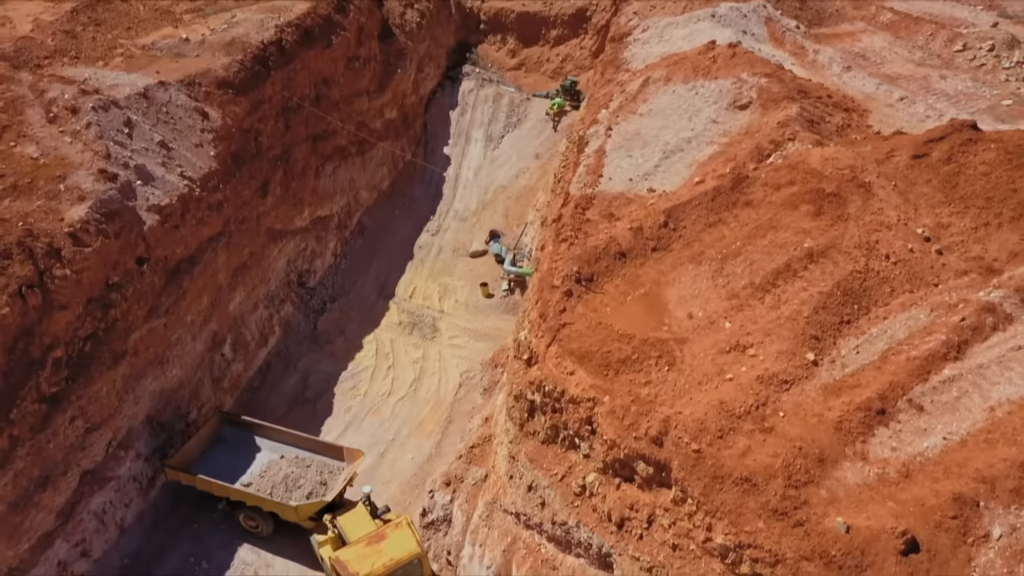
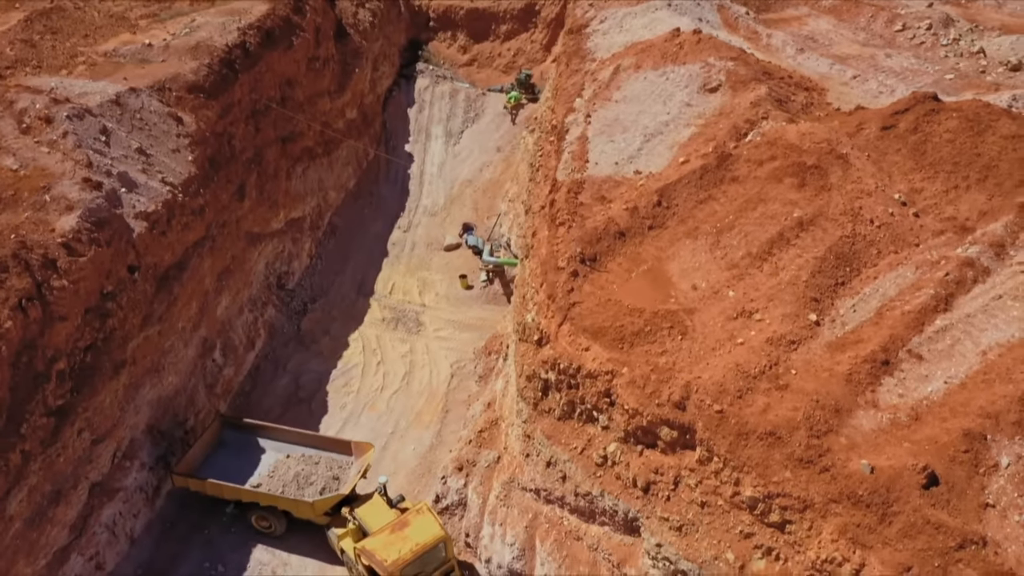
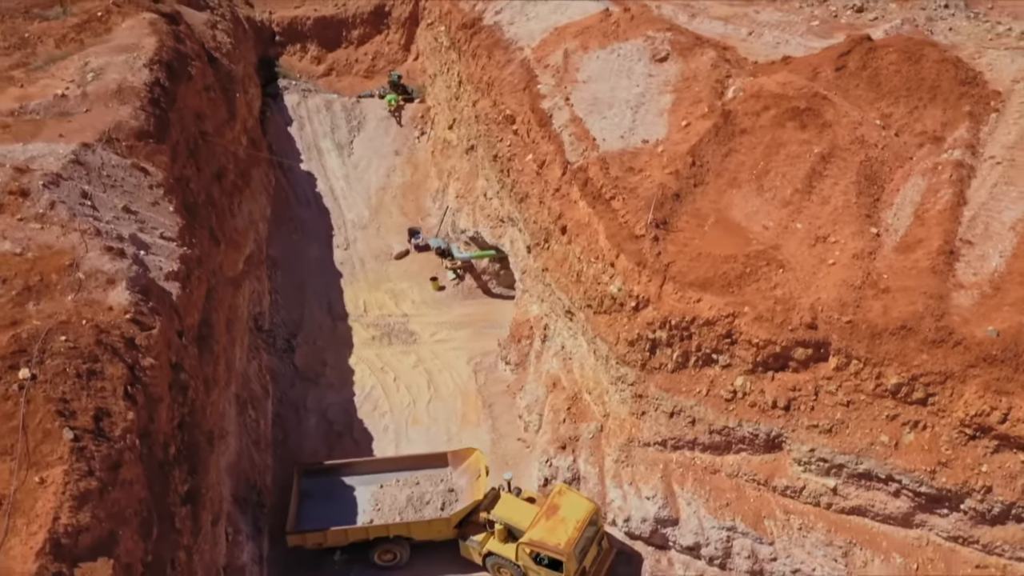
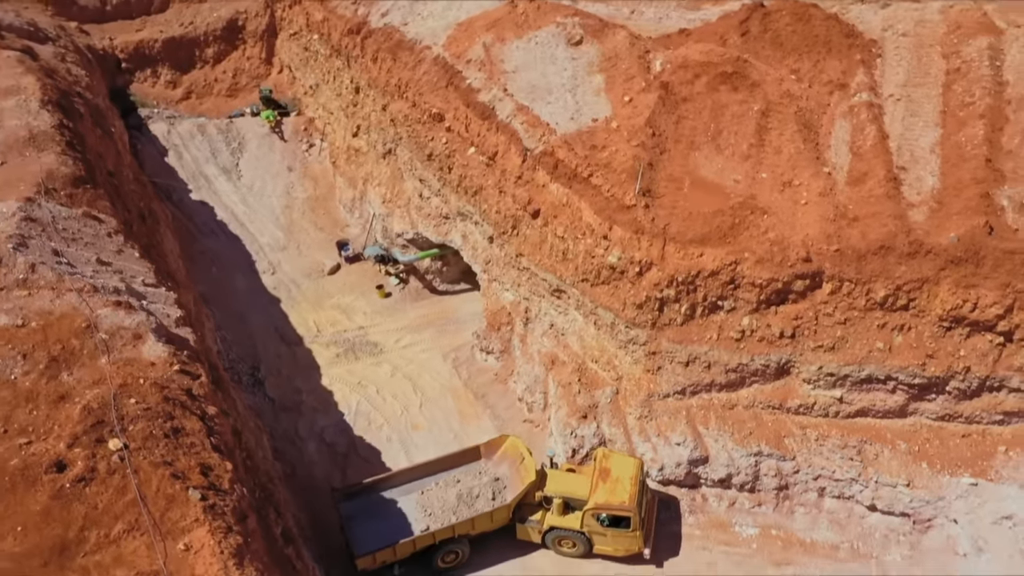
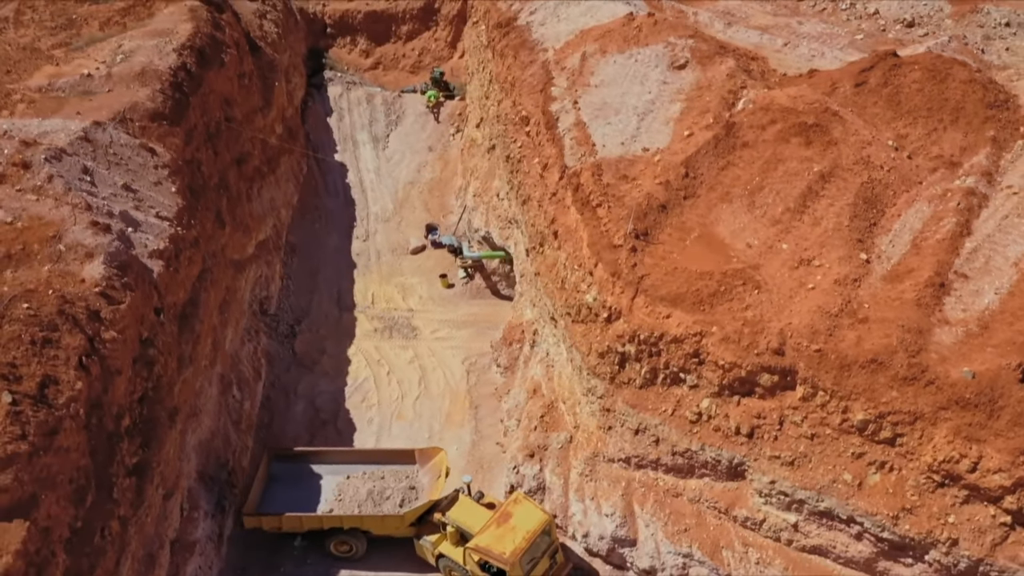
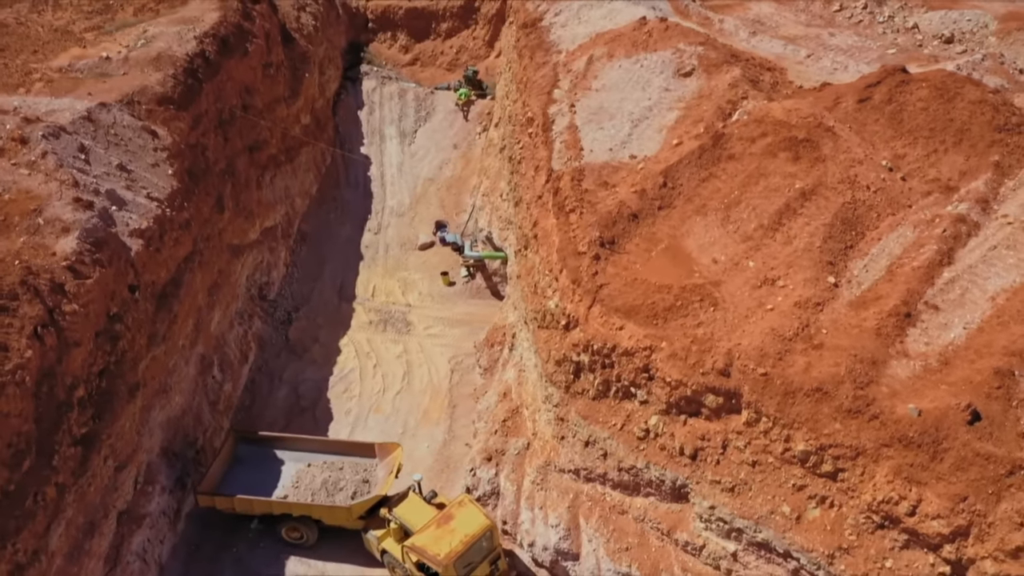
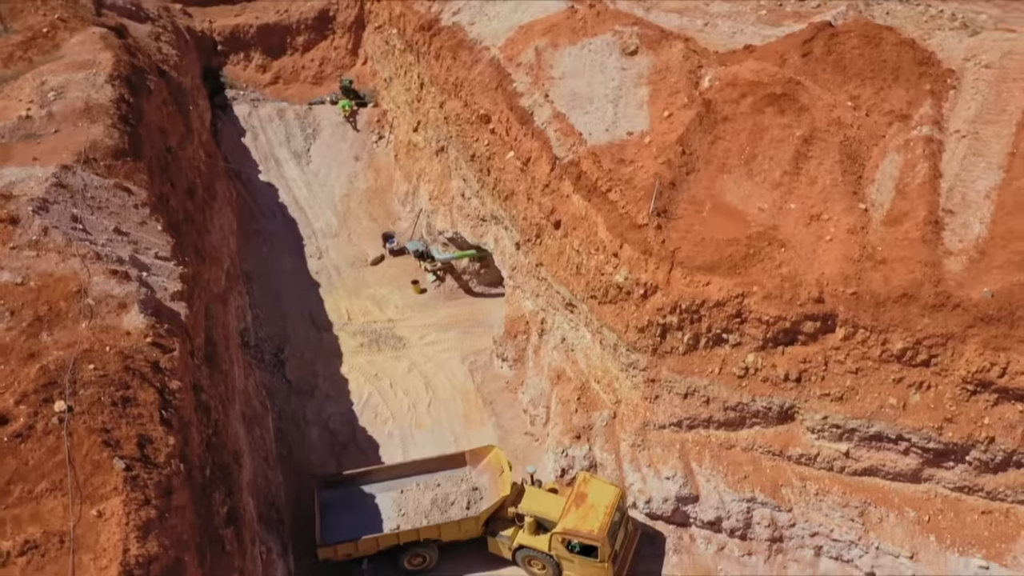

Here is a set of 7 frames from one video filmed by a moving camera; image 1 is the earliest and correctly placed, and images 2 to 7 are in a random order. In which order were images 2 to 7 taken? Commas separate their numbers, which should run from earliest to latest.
2, 6, 5, 3, 7, 4
